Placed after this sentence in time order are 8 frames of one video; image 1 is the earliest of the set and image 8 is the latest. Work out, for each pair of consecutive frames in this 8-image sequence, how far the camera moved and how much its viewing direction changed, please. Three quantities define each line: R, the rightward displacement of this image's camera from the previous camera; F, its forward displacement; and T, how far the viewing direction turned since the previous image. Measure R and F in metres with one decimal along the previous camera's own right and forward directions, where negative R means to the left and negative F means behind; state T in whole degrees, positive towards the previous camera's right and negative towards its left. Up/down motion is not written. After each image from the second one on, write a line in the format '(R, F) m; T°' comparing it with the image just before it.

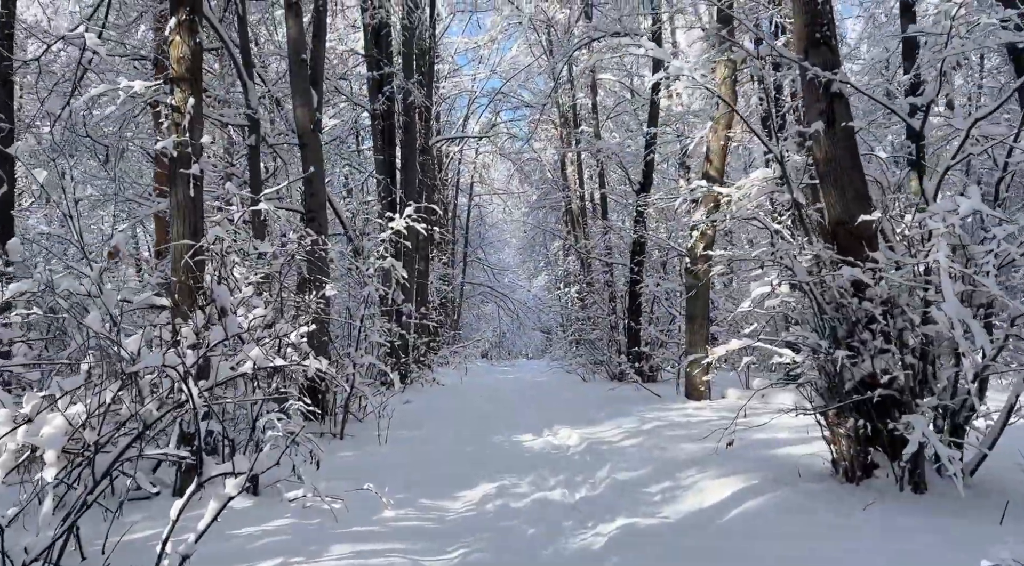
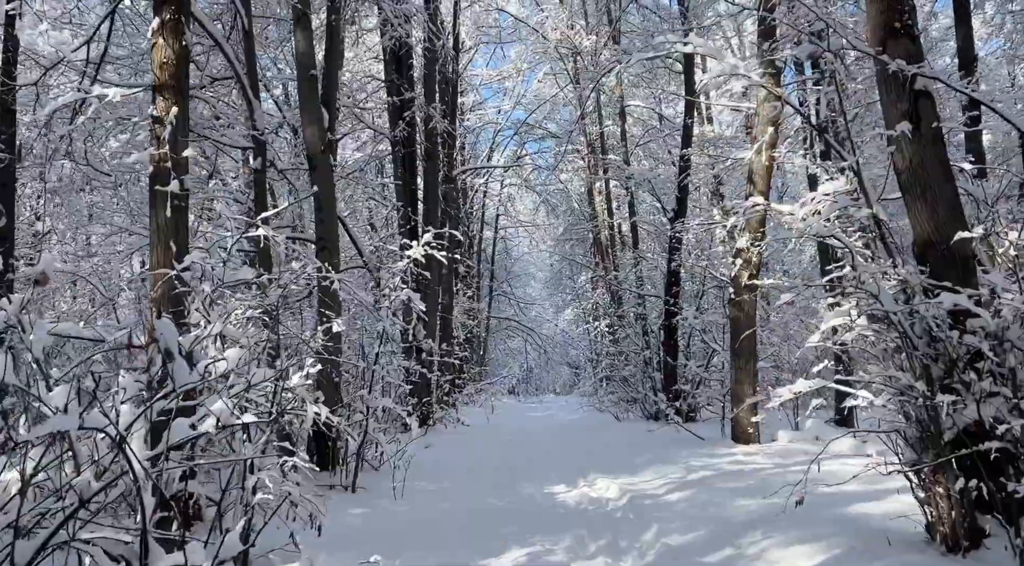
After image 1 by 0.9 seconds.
(0.0, +0.8) m; -2°
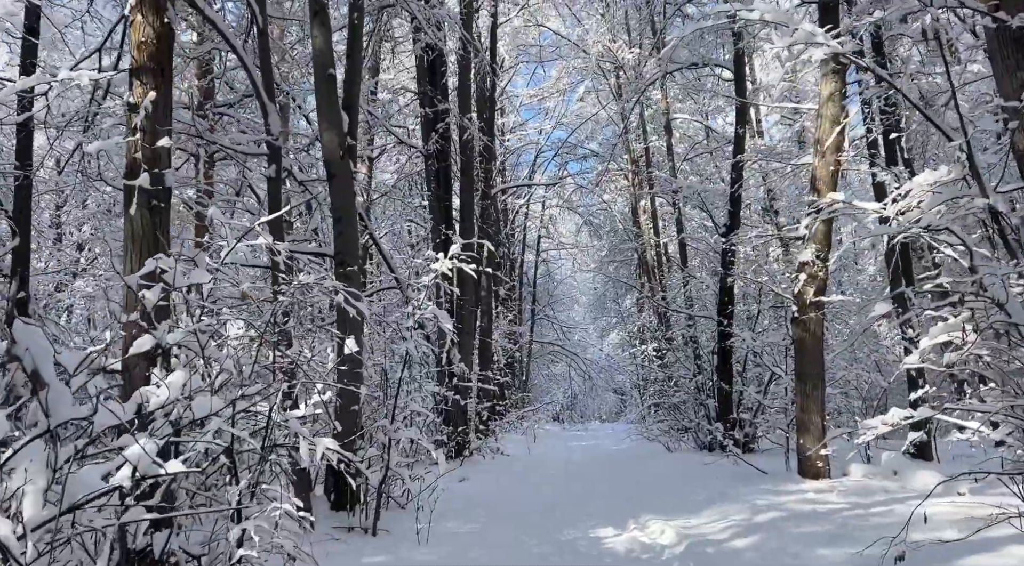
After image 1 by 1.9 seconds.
(0.0, +0.8) m; -3°
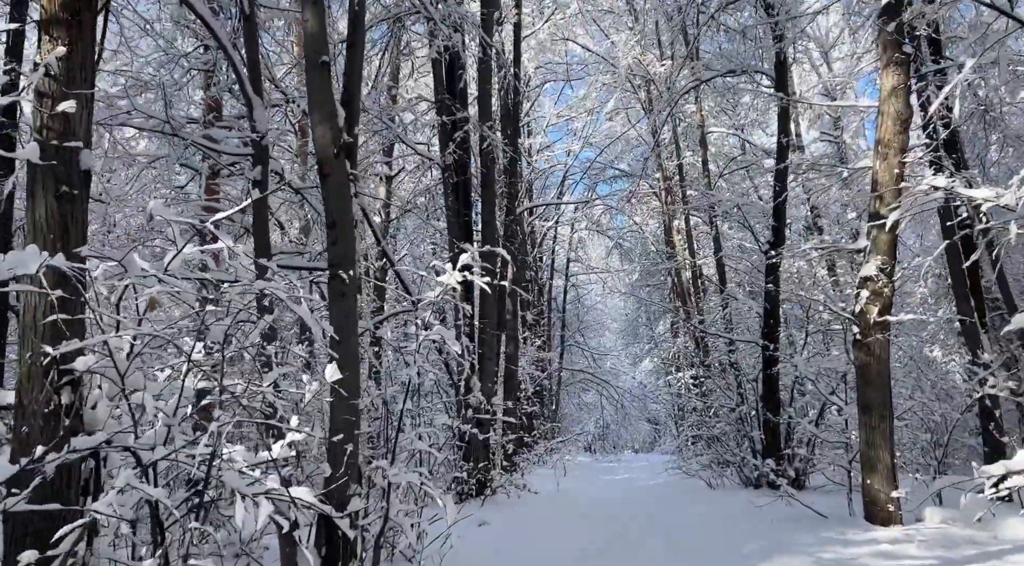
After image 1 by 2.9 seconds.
(0.0, +0.9) m; -2°
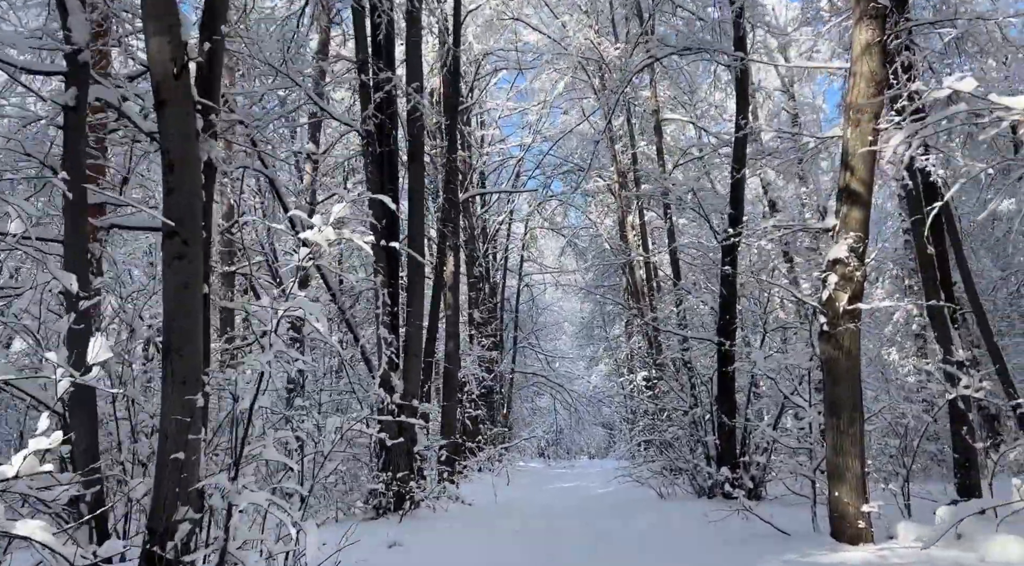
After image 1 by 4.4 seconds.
(+0.3, +1.1) m; +2°
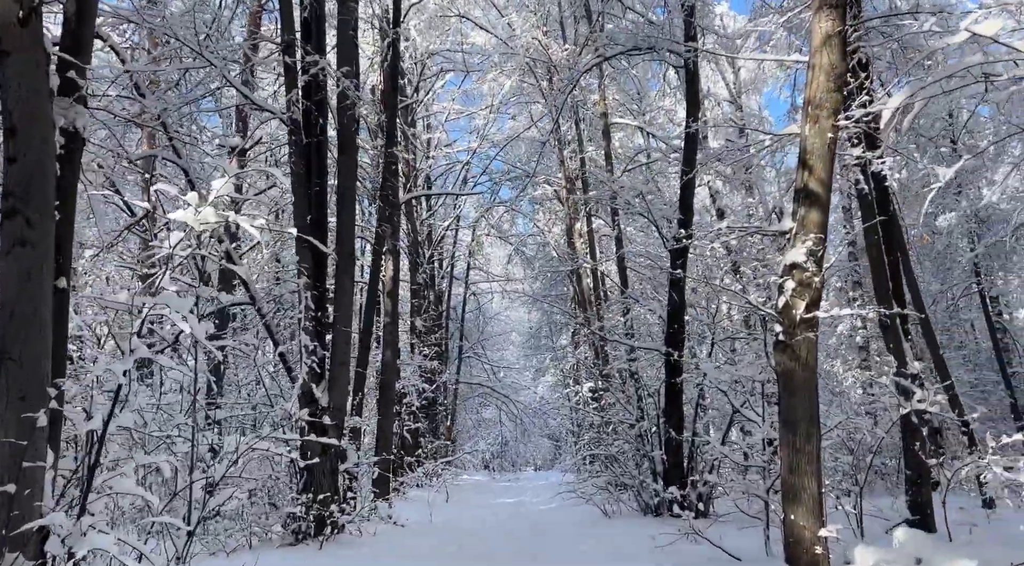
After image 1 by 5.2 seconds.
(+0.1, +0.6) m; +3°
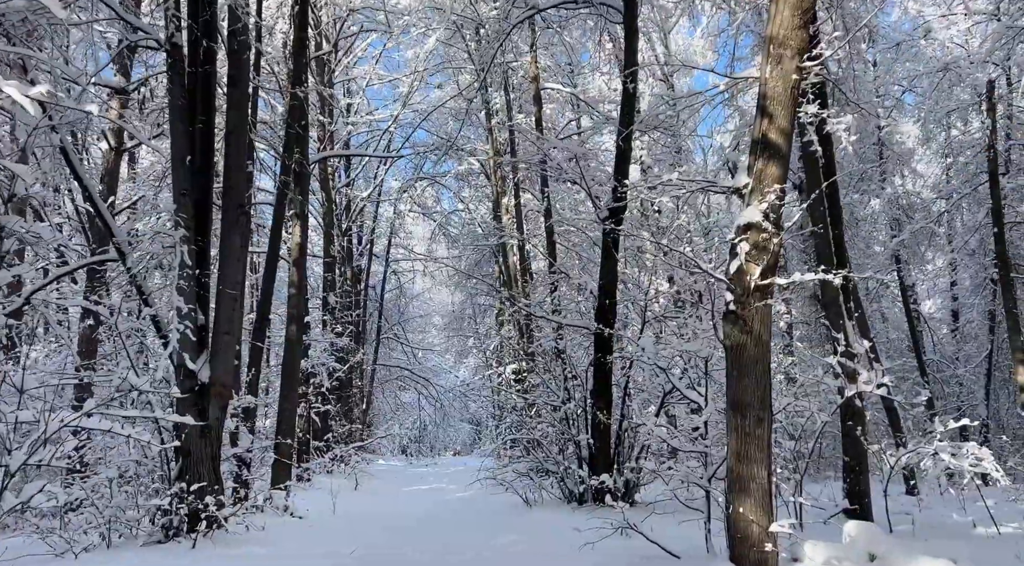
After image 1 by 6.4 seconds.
(+0.1, +0.9) m; +5°
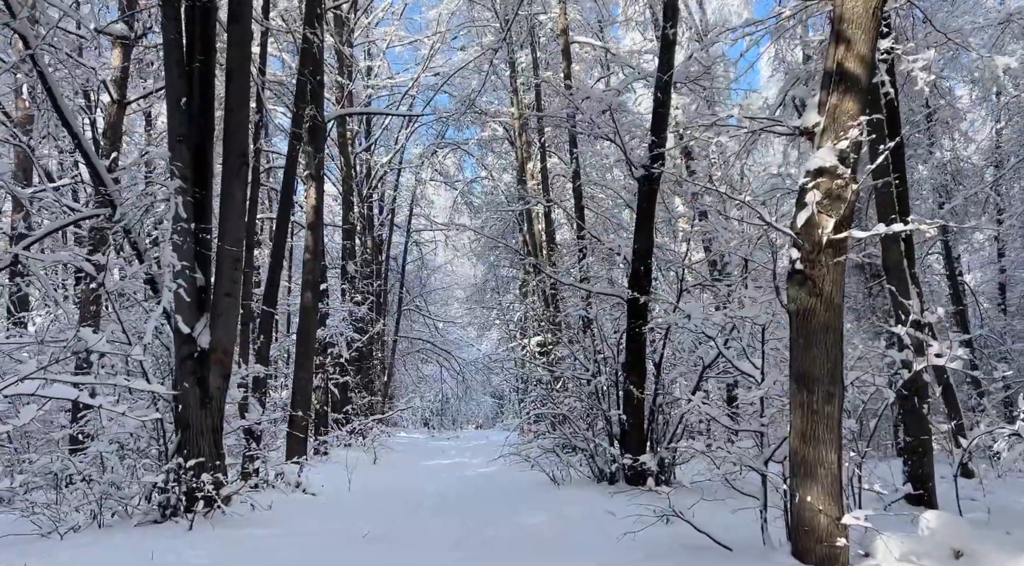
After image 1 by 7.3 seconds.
(-0.1, +0.7) m; -1°
